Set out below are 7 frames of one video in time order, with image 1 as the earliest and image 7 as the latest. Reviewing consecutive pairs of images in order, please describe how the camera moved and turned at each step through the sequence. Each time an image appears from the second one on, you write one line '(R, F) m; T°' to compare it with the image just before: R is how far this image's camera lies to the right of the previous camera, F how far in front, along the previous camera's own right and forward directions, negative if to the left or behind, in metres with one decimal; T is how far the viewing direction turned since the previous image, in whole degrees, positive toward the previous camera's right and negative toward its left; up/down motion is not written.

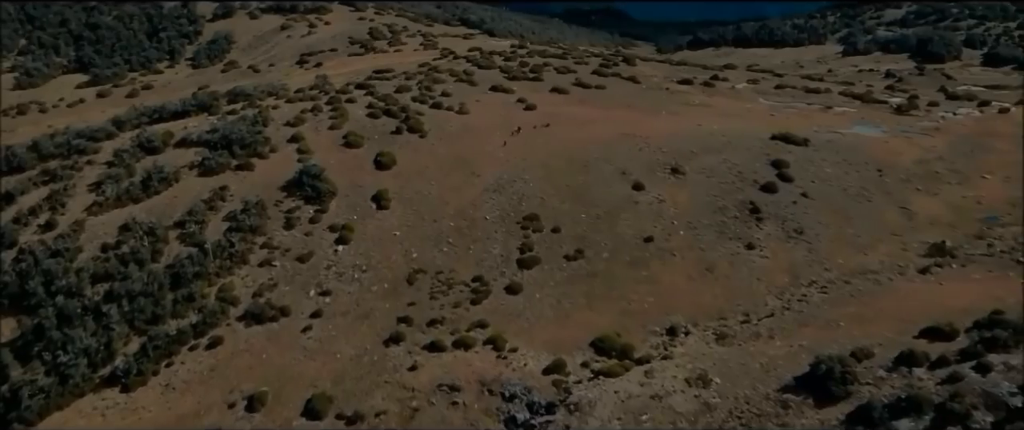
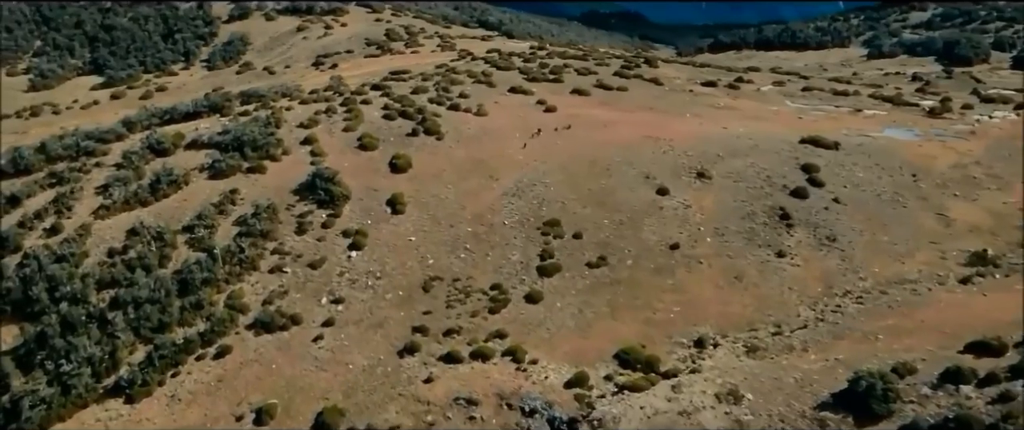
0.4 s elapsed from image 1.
(-0.2, +2.0) m; -1°
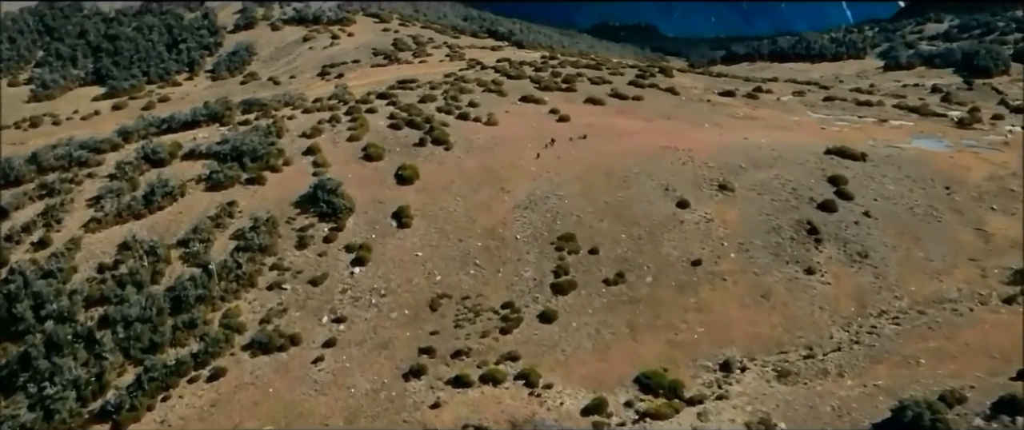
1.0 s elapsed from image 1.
(-0.2, +2.8) m; -1°
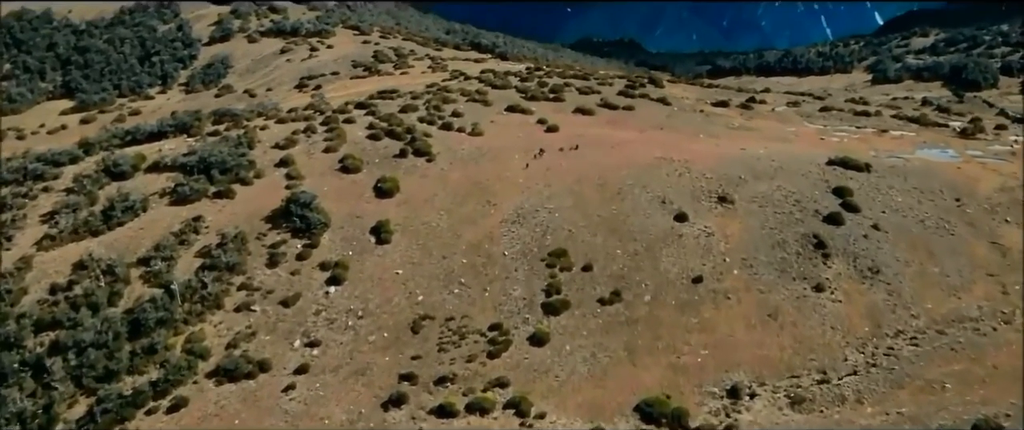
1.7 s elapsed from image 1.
(-0.2, +3.3) m; +1°
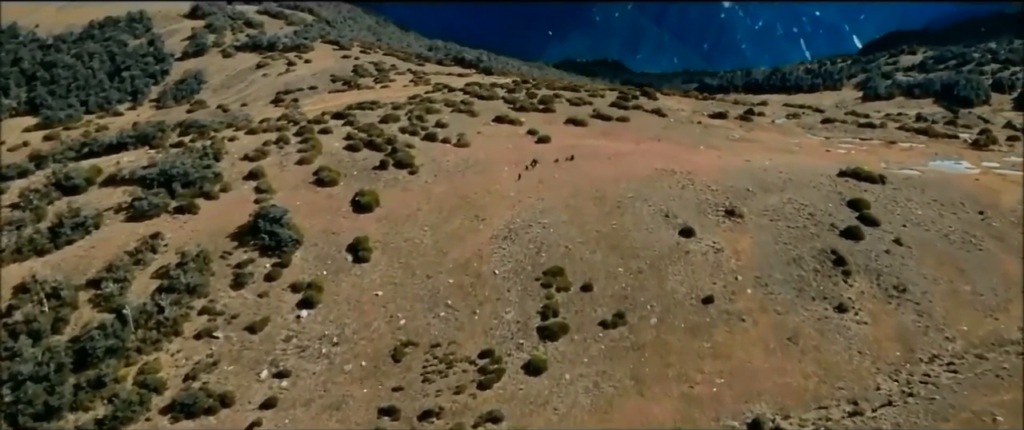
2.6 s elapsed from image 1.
(-0.4, +4.2) m; +1°
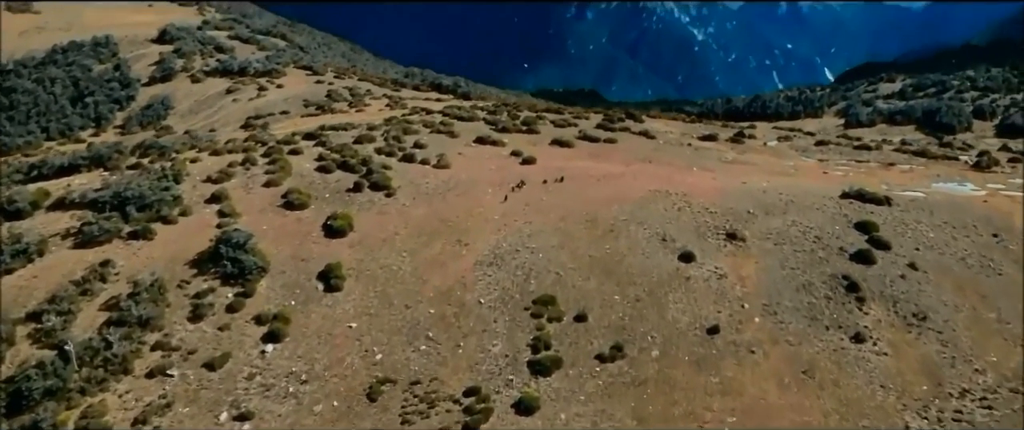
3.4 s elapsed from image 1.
(-0.4, +3.5) m; +1°
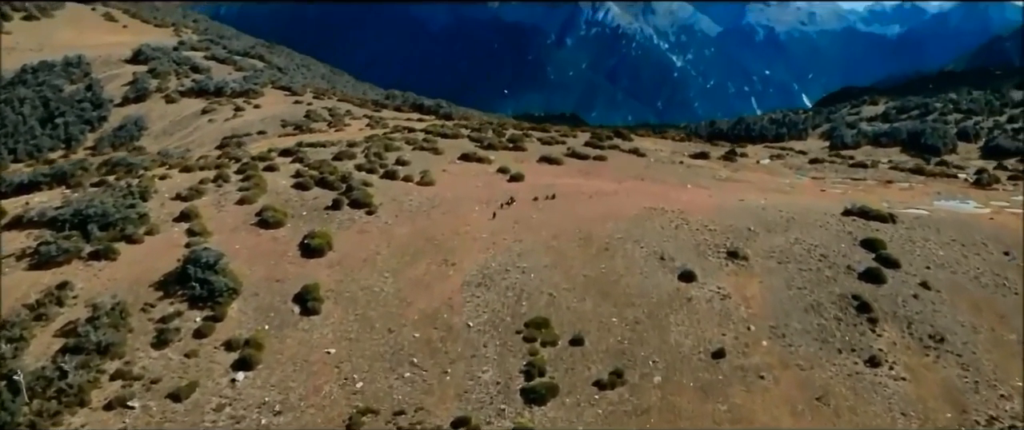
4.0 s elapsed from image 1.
(-0.4, +2.5) m; +1°
